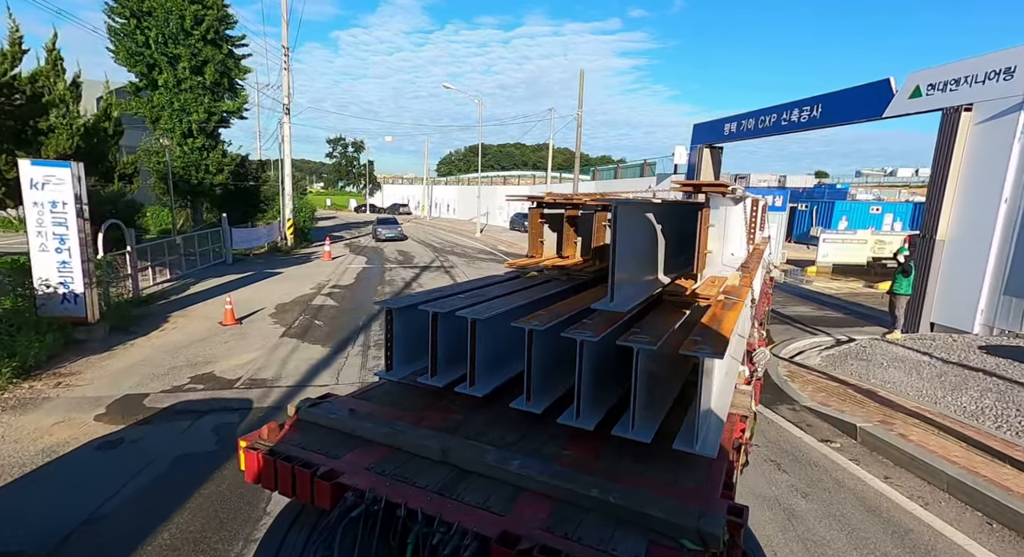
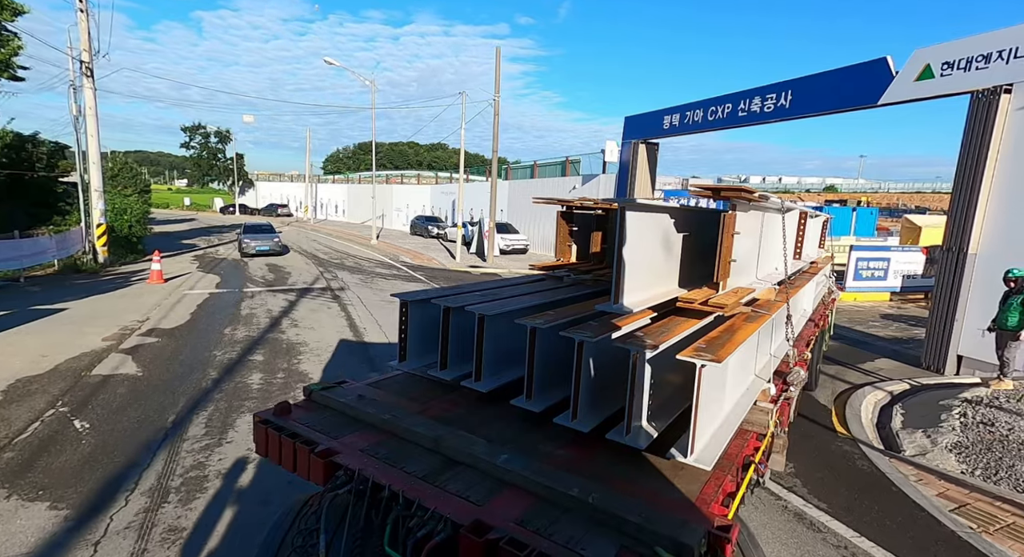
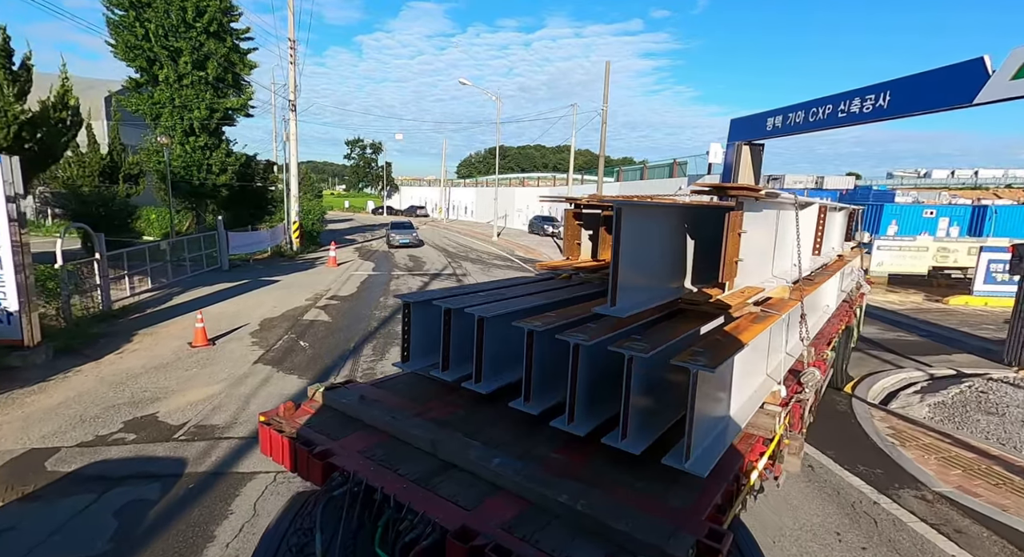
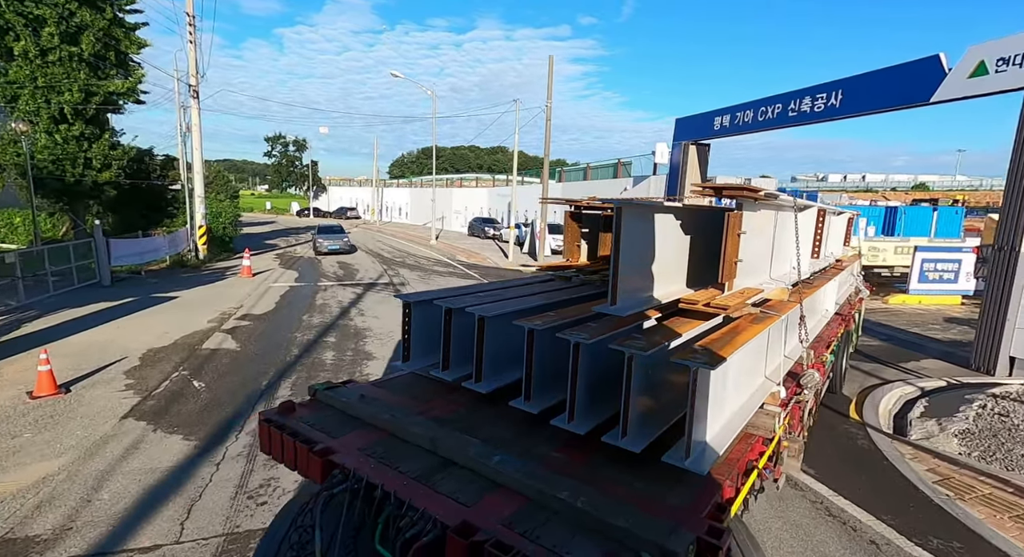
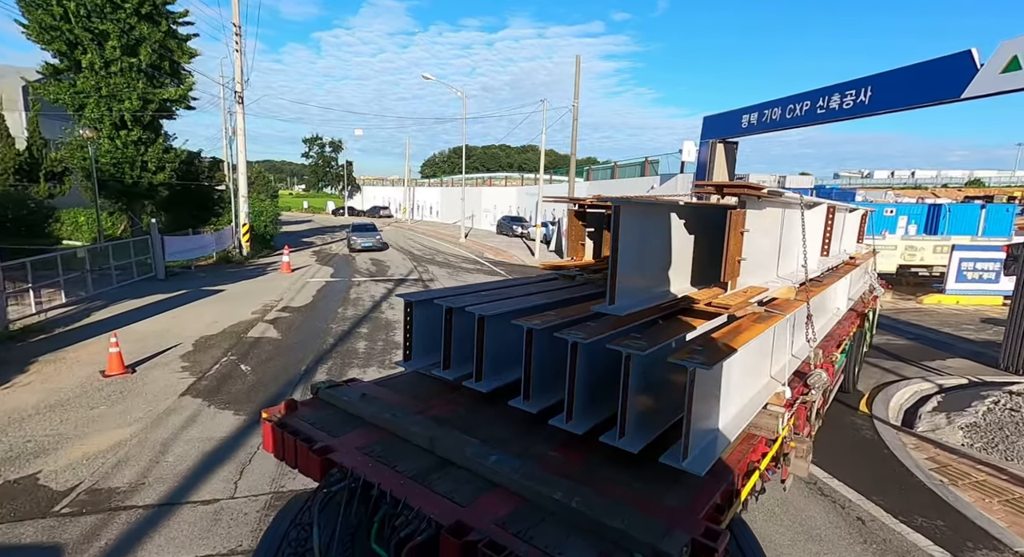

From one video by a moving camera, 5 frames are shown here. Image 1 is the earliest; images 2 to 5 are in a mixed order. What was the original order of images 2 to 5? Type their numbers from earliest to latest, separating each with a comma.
3, 5, 4, 2
